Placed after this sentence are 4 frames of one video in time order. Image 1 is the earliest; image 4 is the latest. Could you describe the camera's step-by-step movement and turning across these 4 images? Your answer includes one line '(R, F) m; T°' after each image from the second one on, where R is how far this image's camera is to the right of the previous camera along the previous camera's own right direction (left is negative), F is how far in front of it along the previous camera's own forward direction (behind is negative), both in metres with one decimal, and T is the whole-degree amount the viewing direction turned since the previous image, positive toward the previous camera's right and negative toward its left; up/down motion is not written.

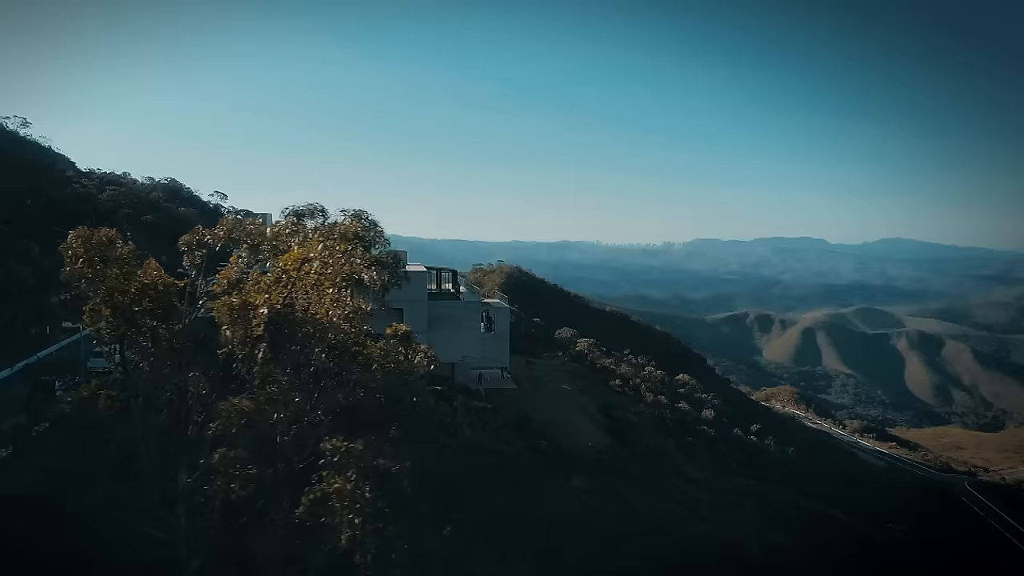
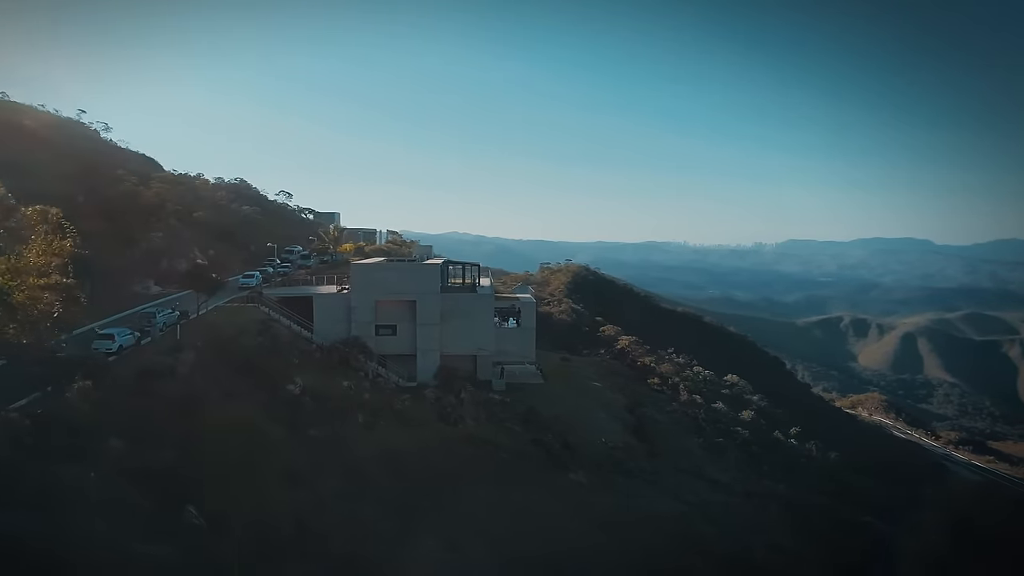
(+2.1, +0.1) m; -6°
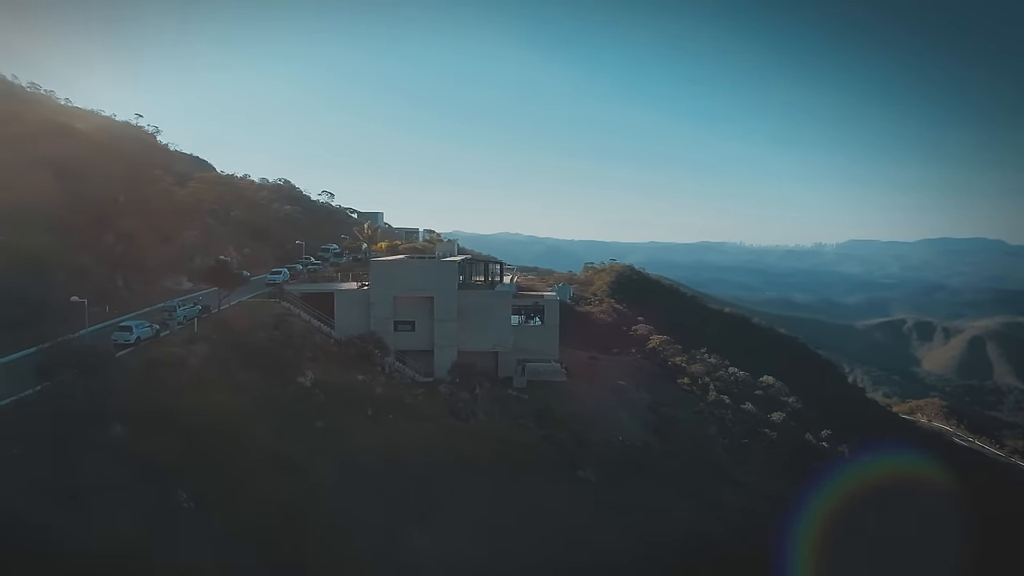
(+1.0, -0.1) m; -4°
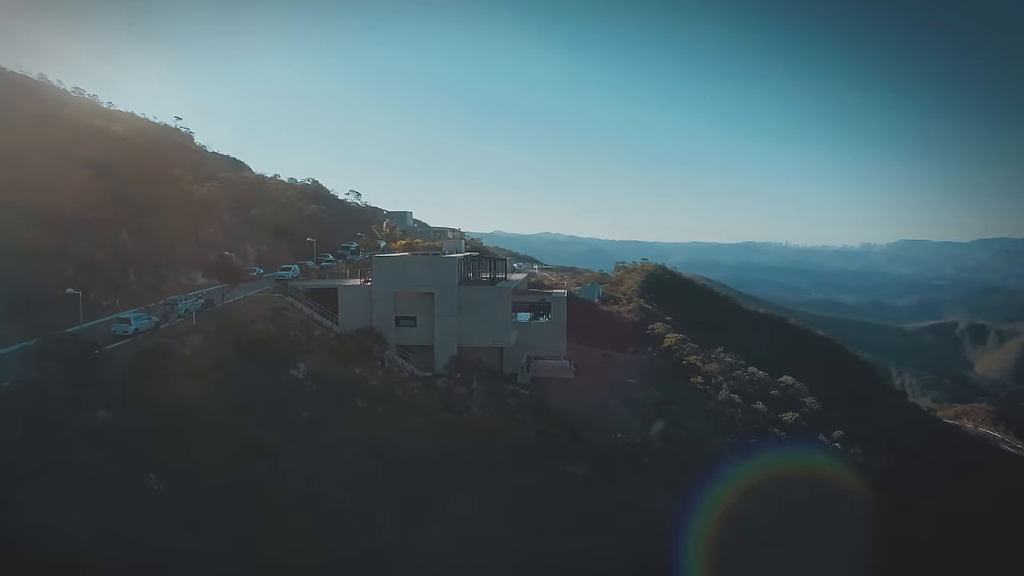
(+1.2, -0.2) m; -3°
